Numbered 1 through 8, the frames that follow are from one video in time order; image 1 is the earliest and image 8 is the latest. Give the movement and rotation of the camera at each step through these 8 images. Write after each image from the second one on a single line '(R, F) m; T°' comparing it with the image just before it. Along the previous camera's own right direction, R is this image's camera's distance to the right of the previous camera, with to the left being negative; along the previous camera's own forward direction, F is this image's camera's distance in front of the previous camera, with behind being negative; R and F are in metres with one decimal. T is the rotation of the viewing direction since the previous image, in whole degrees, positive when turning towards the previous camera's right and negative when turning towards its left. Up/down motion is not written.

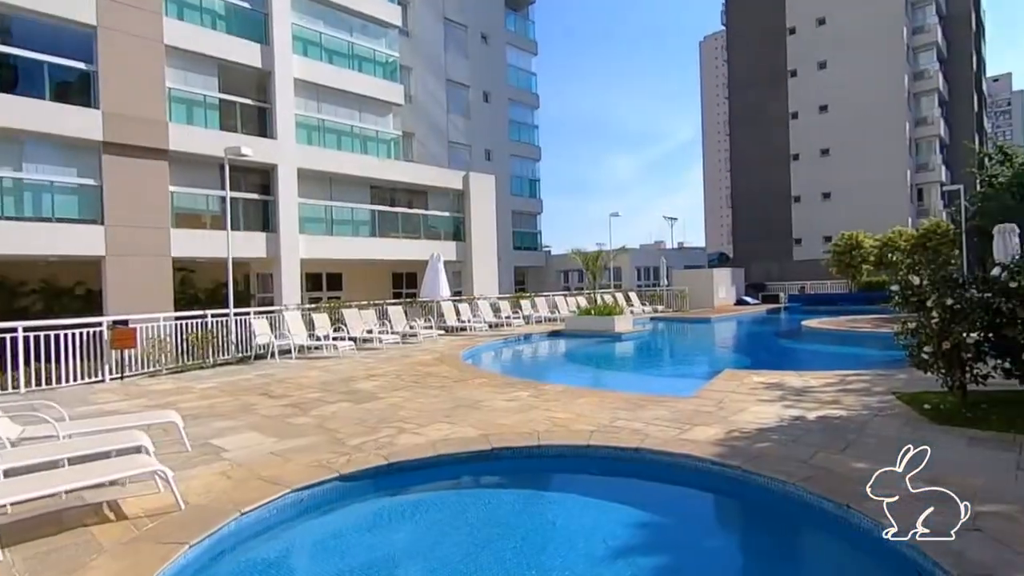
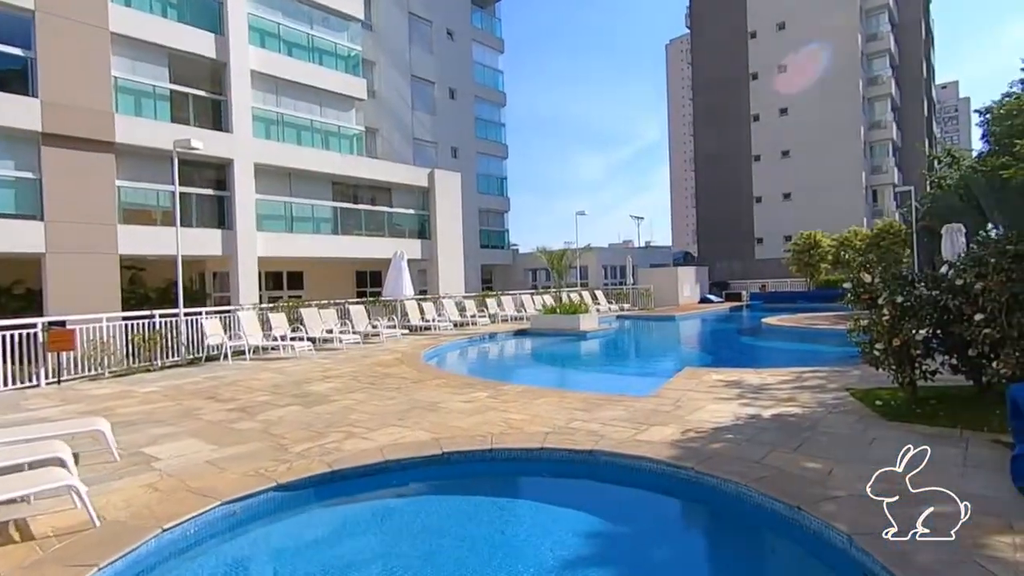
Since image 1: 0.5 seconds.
(+0.1, +0.1) m; +3°
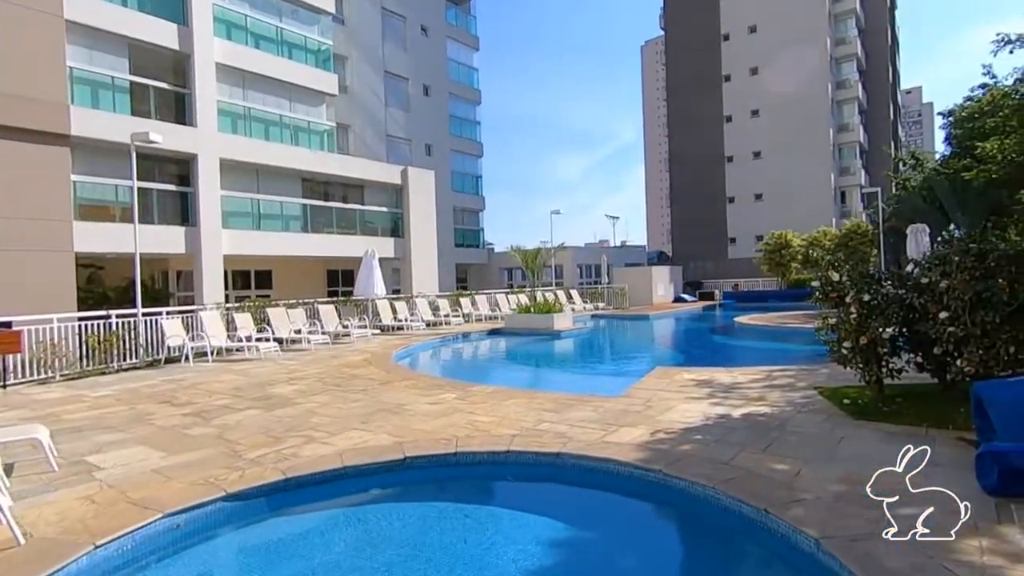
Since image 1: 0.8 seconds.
(+0.1, +0.1) m; +2°
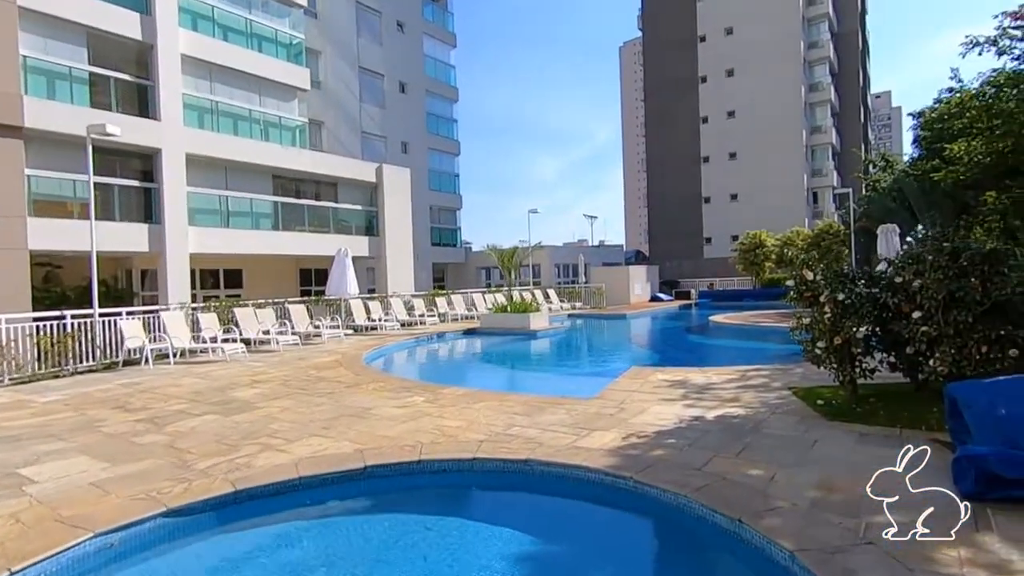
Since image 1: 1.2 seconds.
(+0.1, +0.2) m; +2°
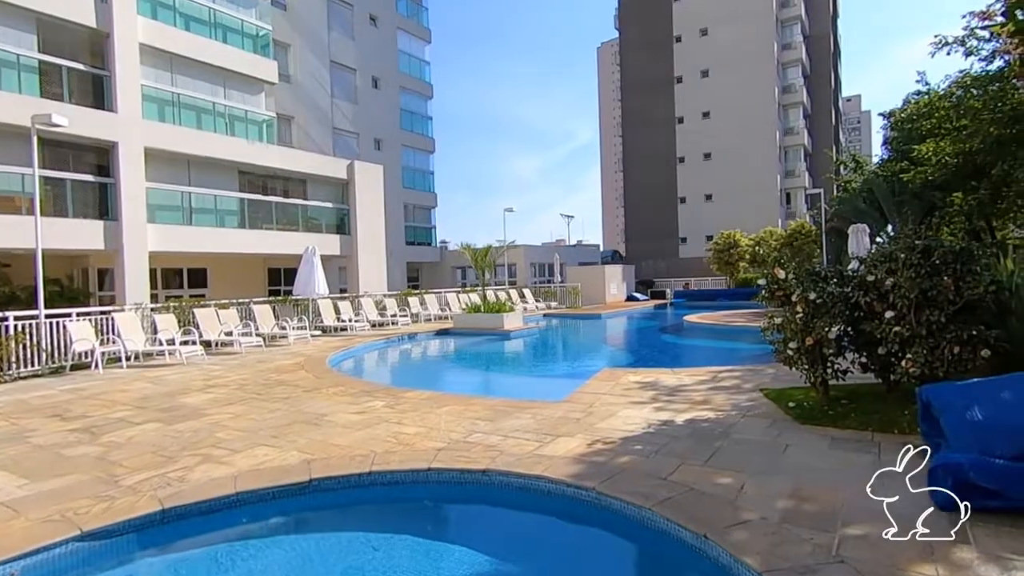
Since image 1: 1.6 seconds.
(+0.1, +0.2) m; +2°
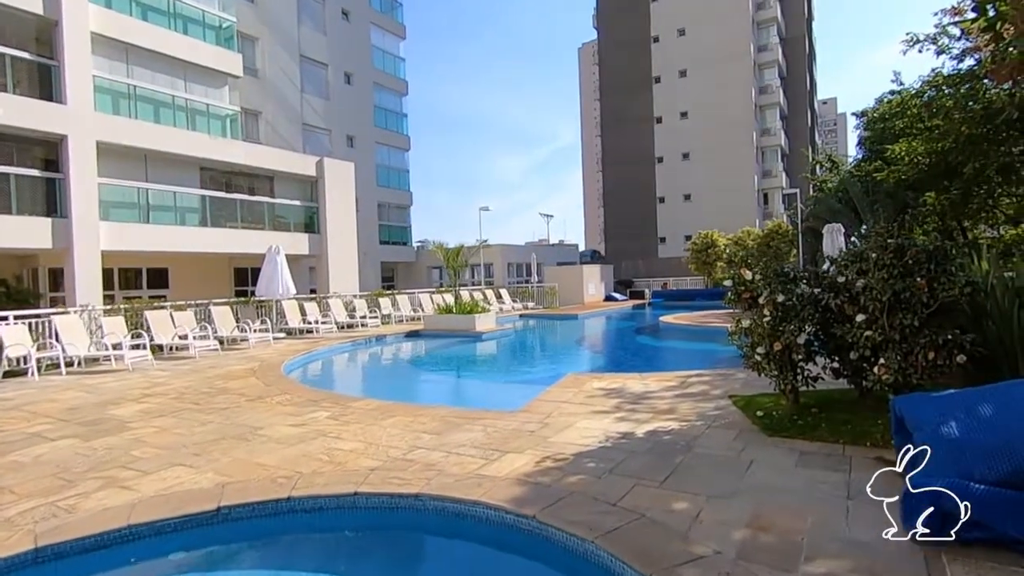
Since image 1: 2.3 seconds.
(+0.3, +0.4) m; +2°
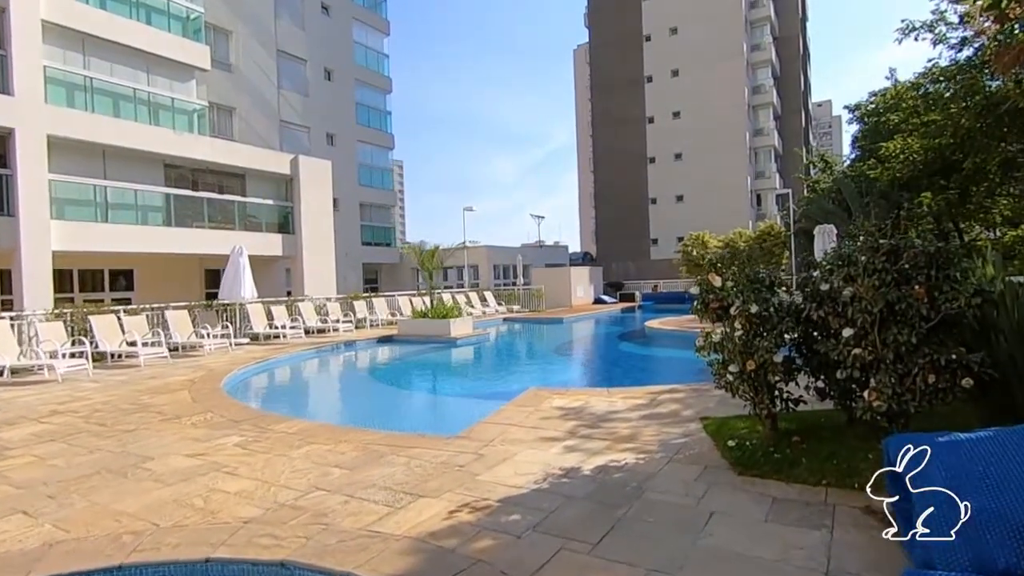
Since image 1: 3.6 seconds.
(+0.5, +0.7) m; 0°
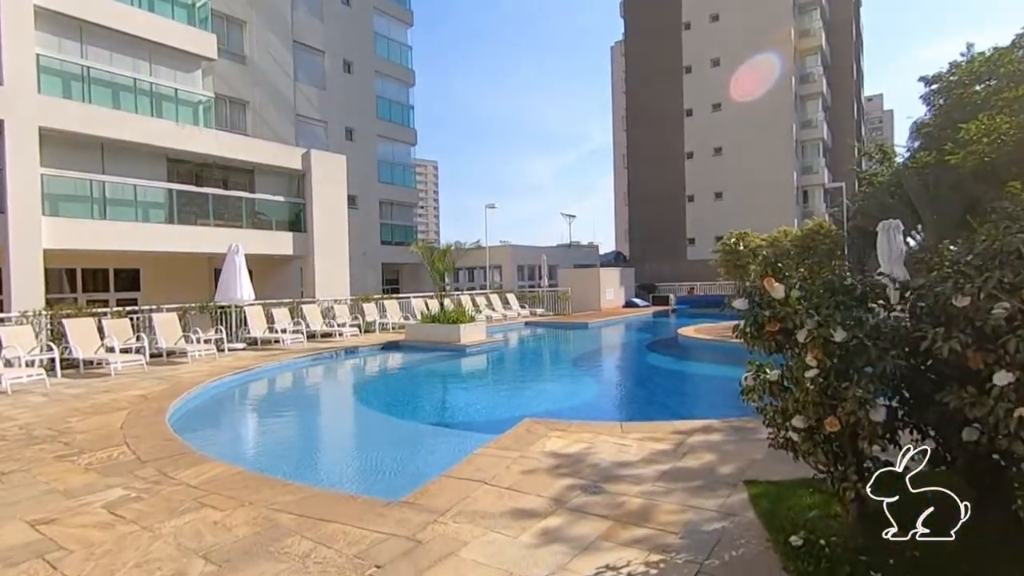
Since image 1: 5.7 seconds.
(+0.4, +1.4) m; -4°
